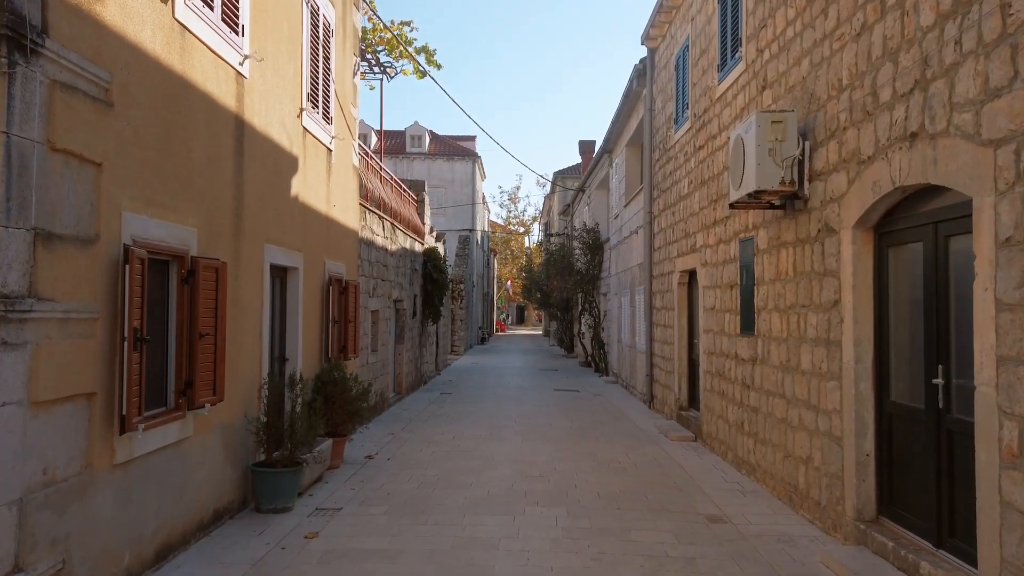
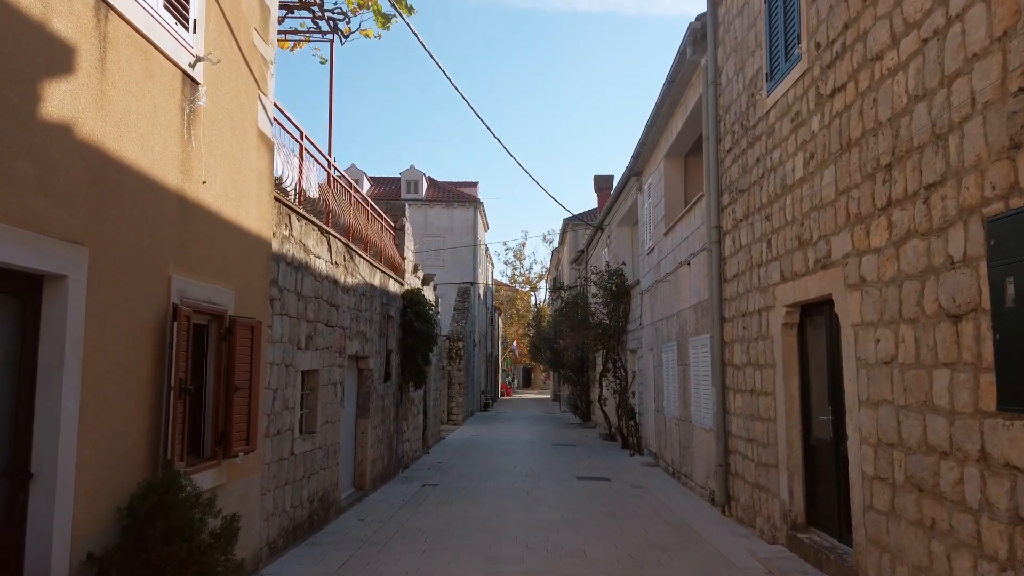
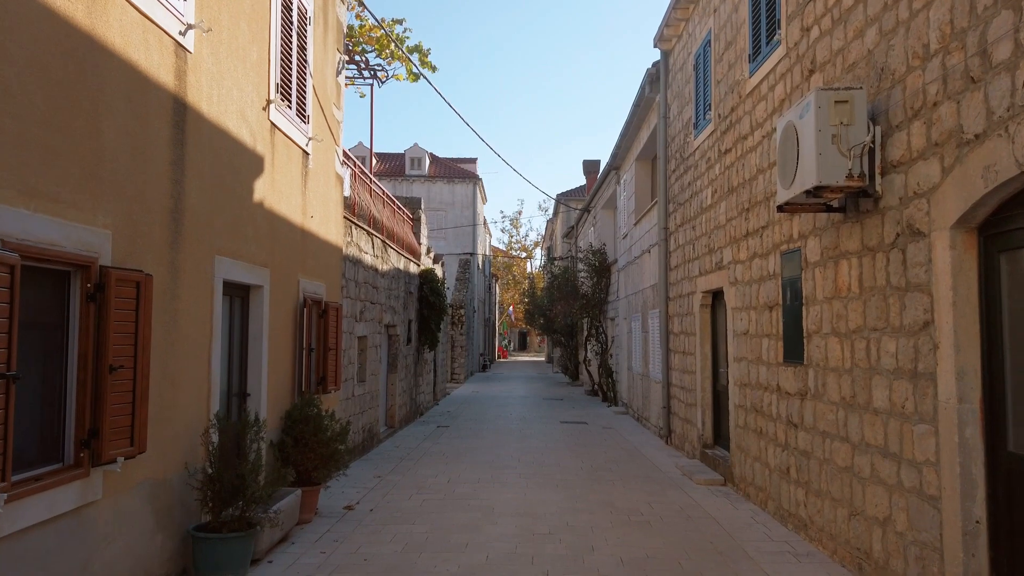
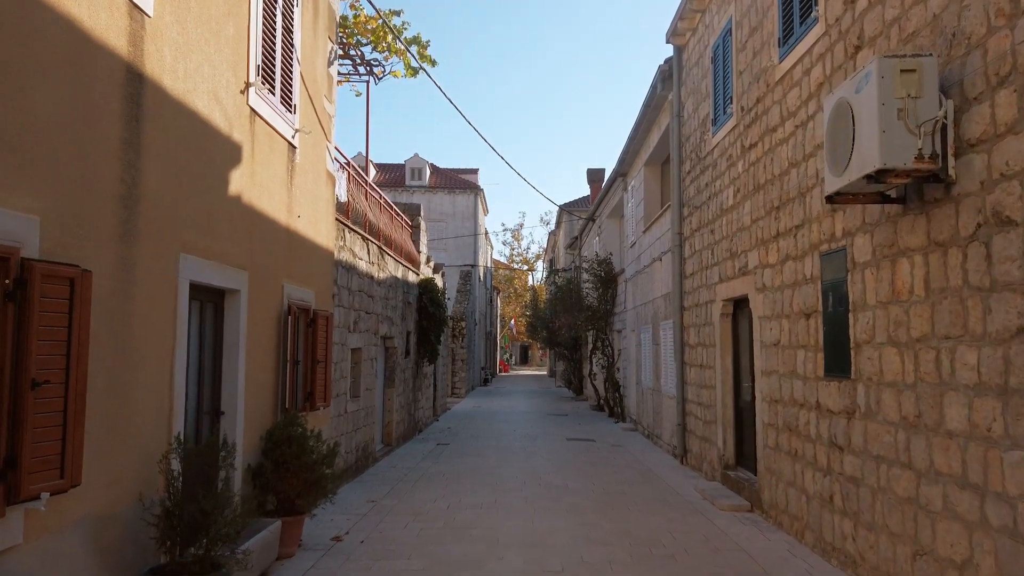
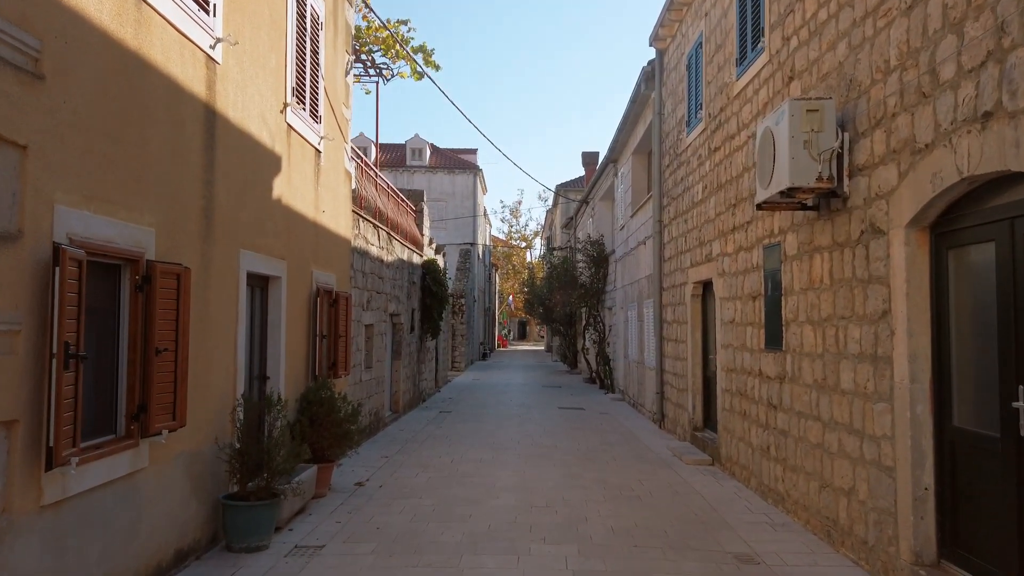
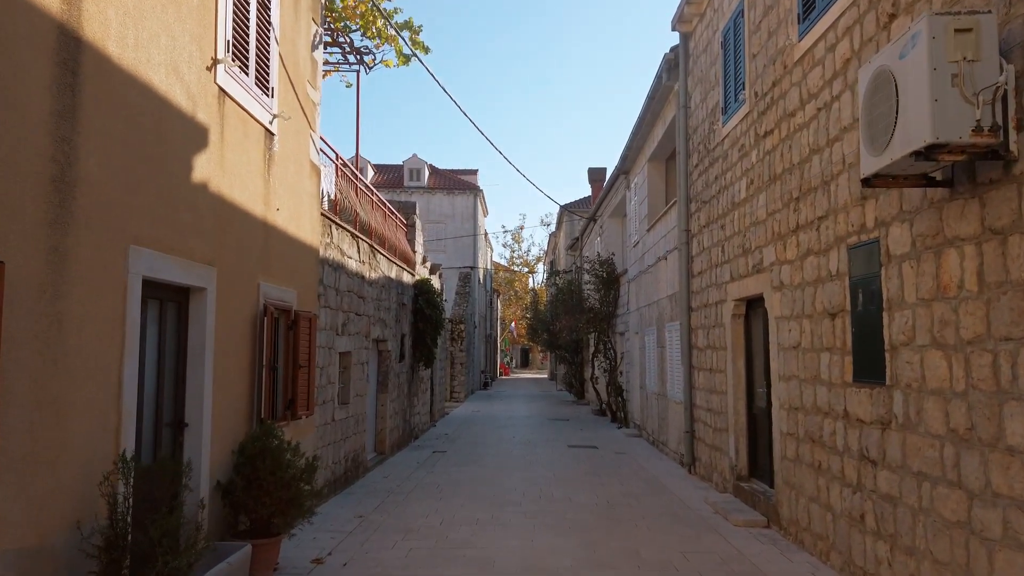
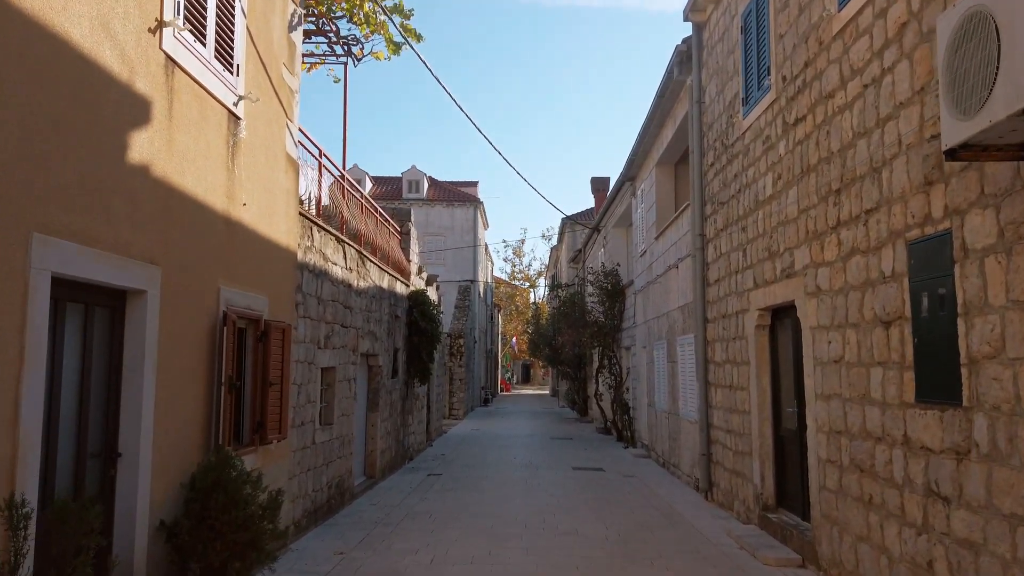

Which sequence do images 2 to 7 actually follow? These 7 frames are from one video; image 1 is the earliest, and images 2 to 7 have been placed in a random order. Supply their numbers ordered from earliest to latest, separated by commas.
5, 3, 4, 6, 7, 2
